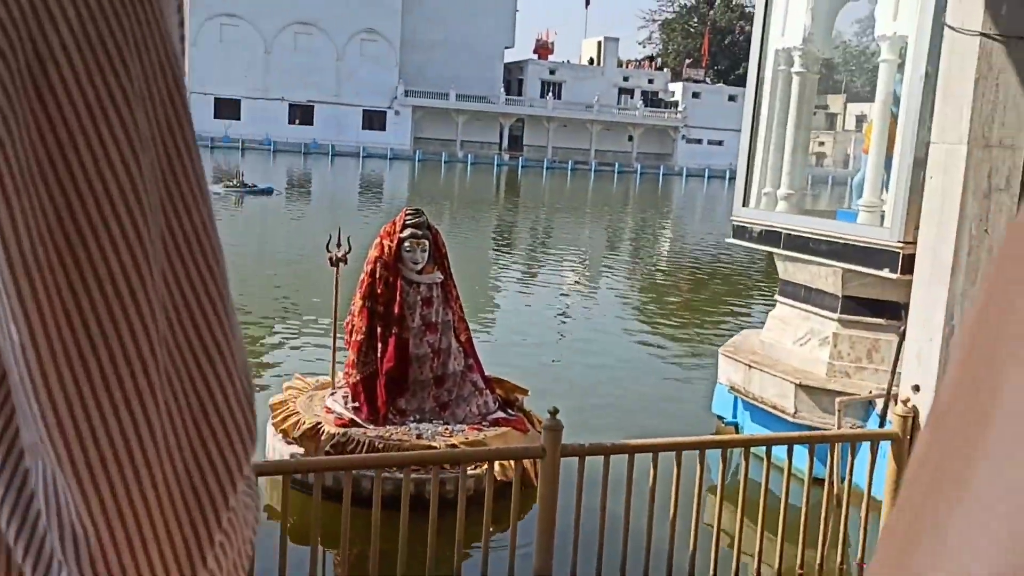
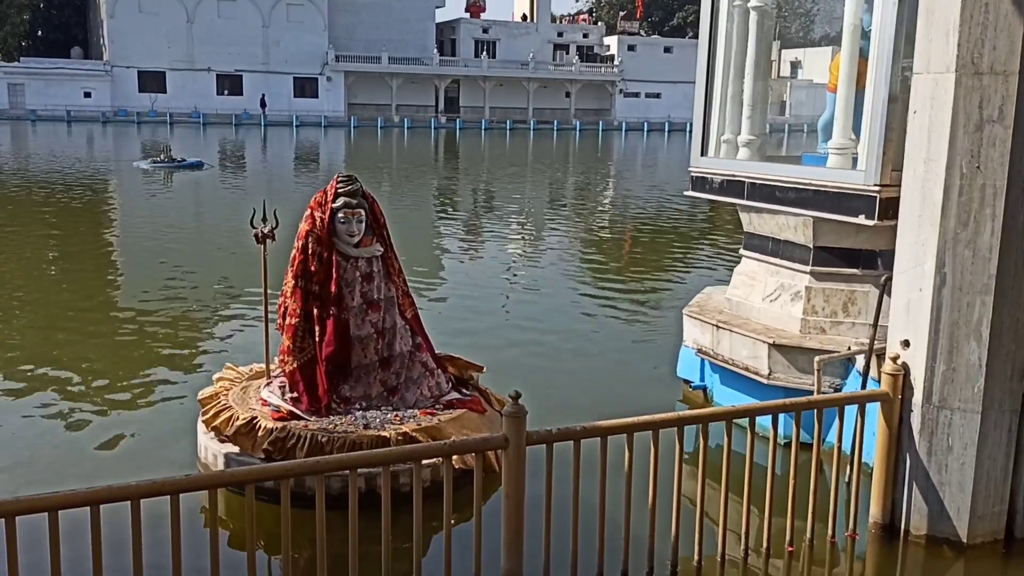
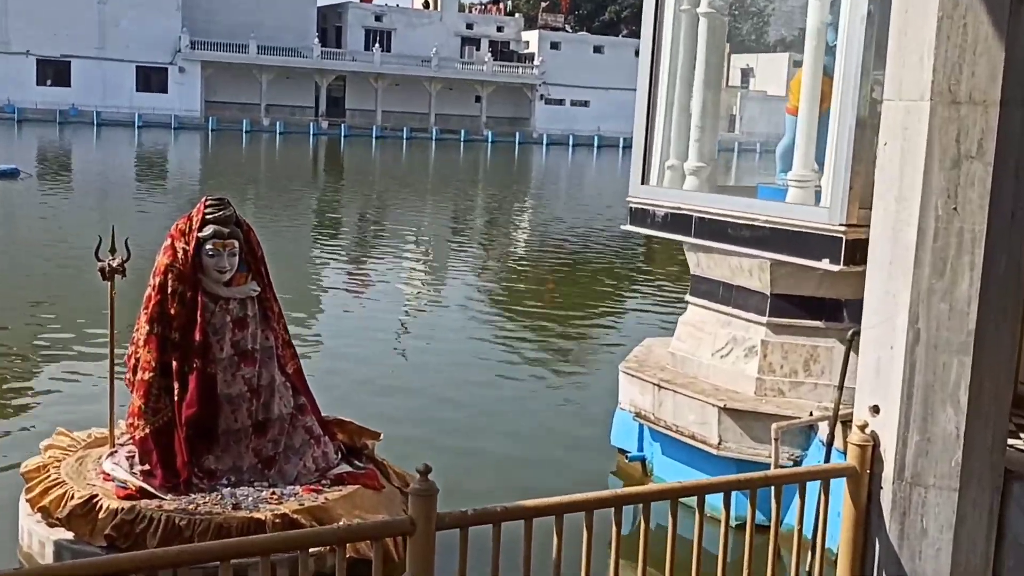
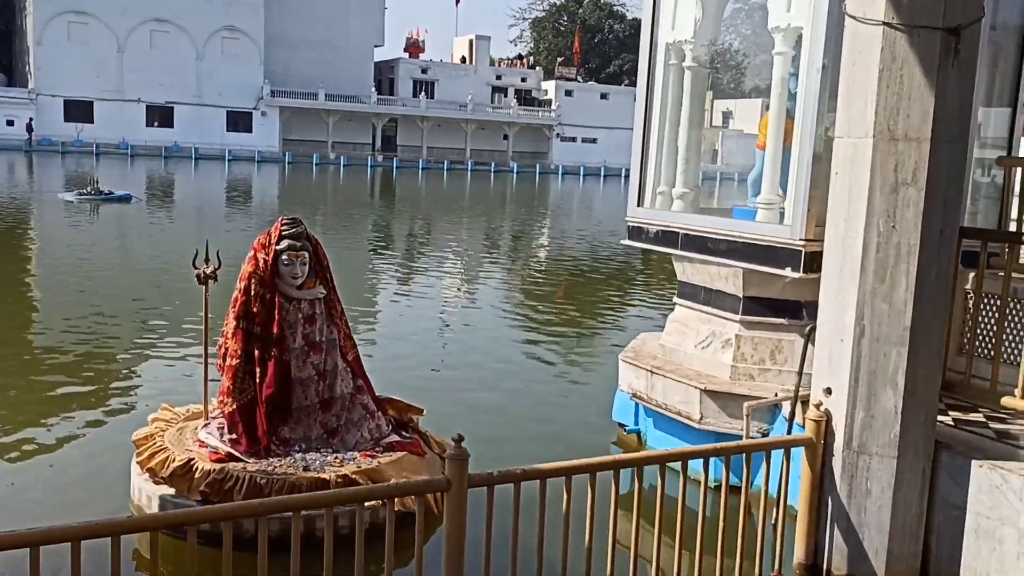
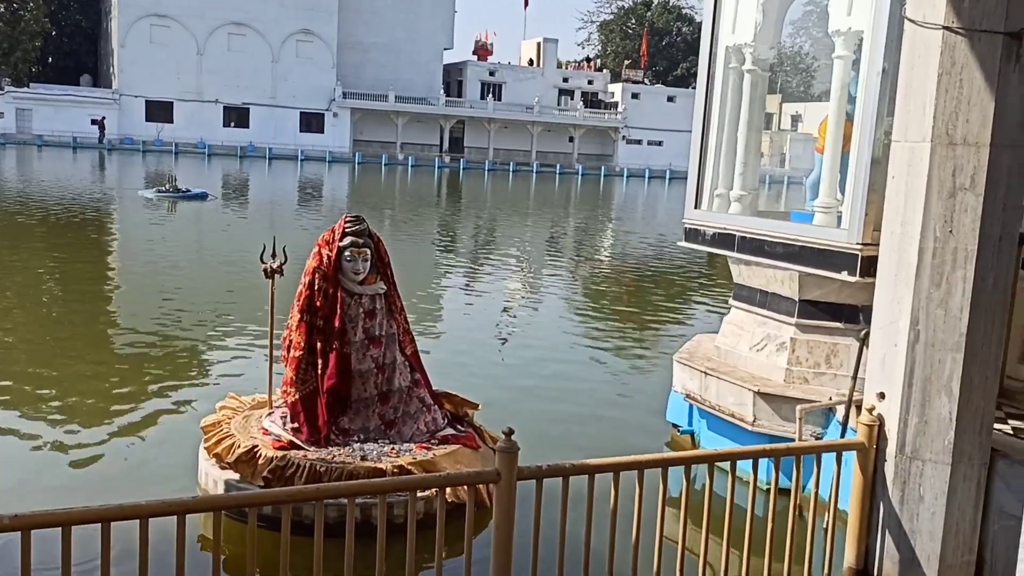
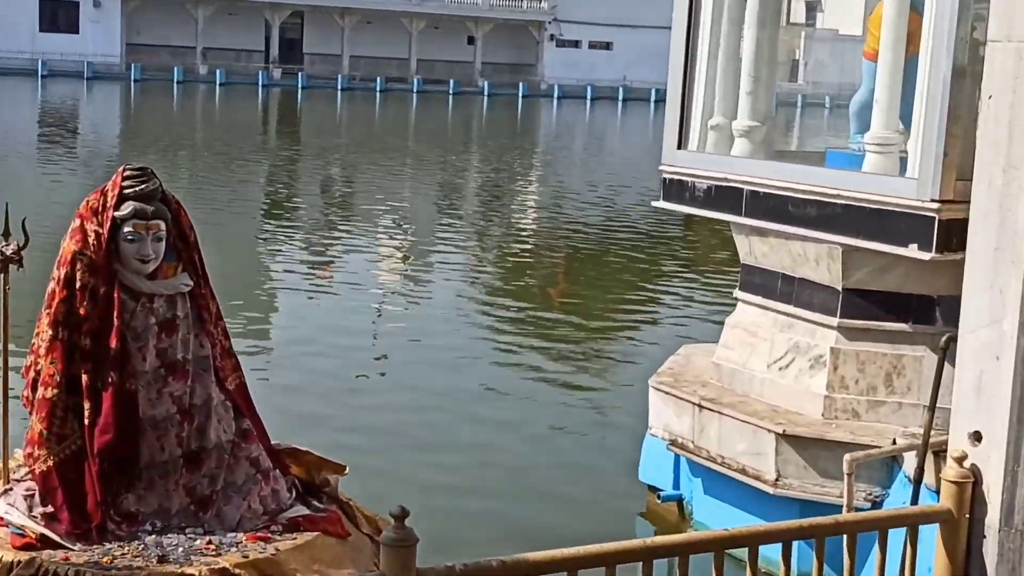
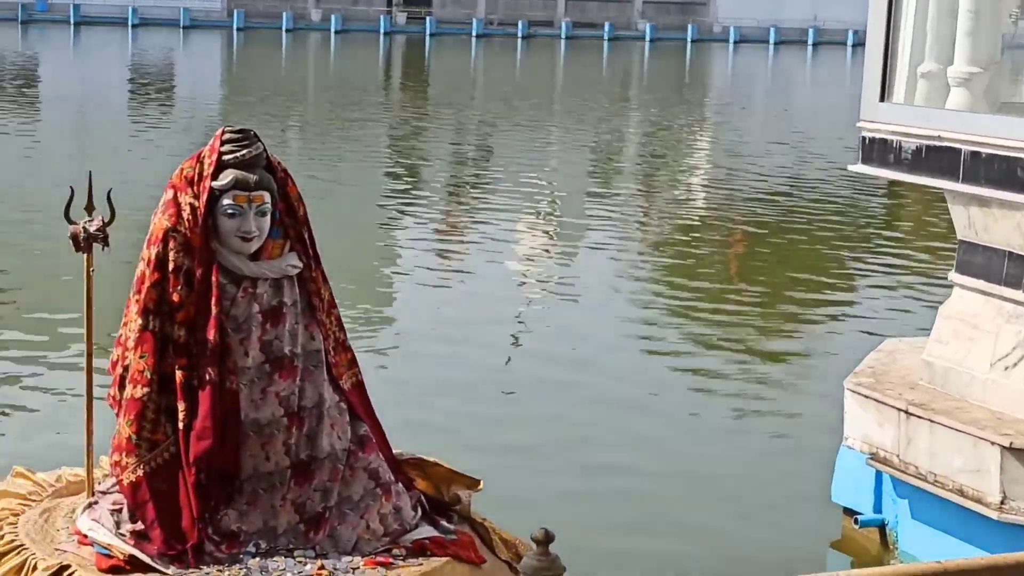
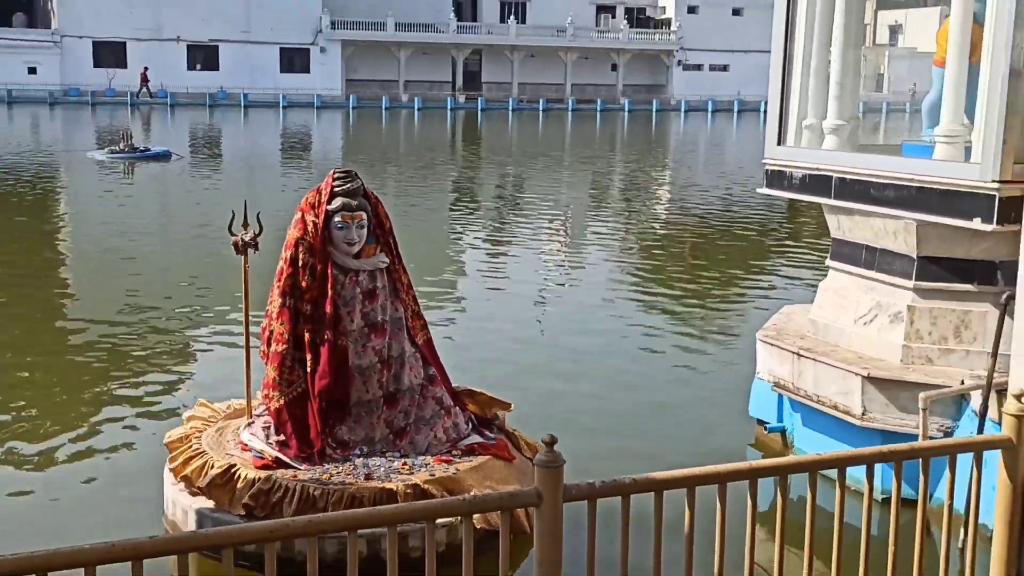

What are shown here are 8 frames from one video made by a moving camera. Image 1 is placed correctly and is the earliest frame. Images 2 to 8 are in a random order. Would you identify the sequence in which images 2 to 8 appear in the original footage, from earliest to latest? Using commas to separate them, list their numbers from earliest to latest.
5, 4, 3, 6, 7, 8, 2
